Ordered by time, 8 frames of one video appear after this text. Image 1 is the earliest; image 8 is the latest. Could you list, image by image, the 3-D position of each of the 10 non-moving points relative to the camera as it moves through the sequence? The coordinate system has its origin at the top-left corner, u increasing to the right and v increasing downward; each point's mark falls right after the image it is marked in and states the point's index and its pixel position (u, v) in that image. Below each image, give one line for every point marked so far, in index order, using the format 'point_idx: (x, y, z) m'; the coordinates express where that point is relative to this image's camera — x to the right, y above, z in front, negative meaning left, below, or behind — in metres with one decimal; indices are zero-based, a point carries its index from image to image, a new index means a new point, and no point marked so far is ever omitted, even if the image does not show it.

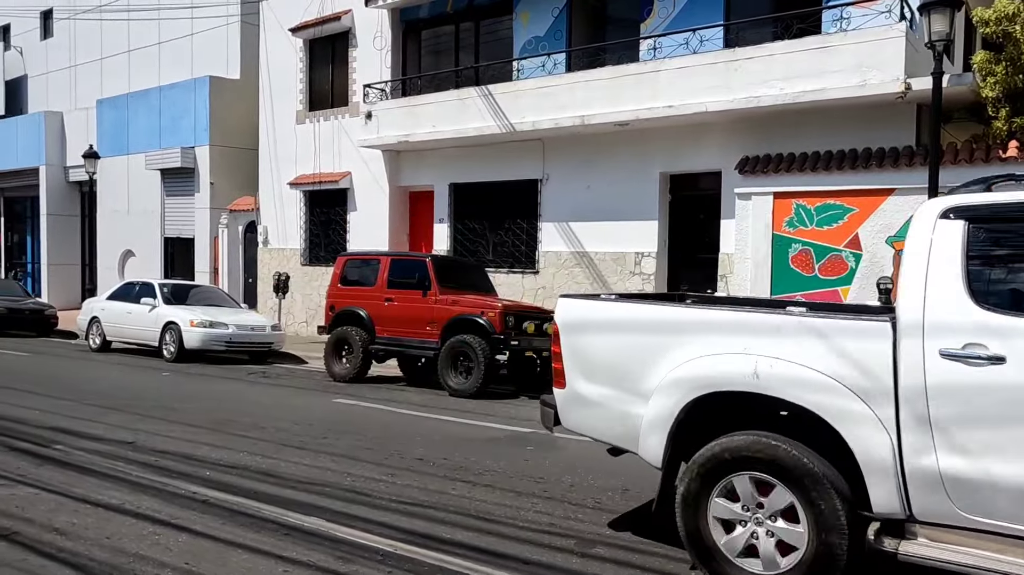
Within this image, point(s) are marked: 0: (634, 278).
0: (+2.2, +0.2, +13.8) m
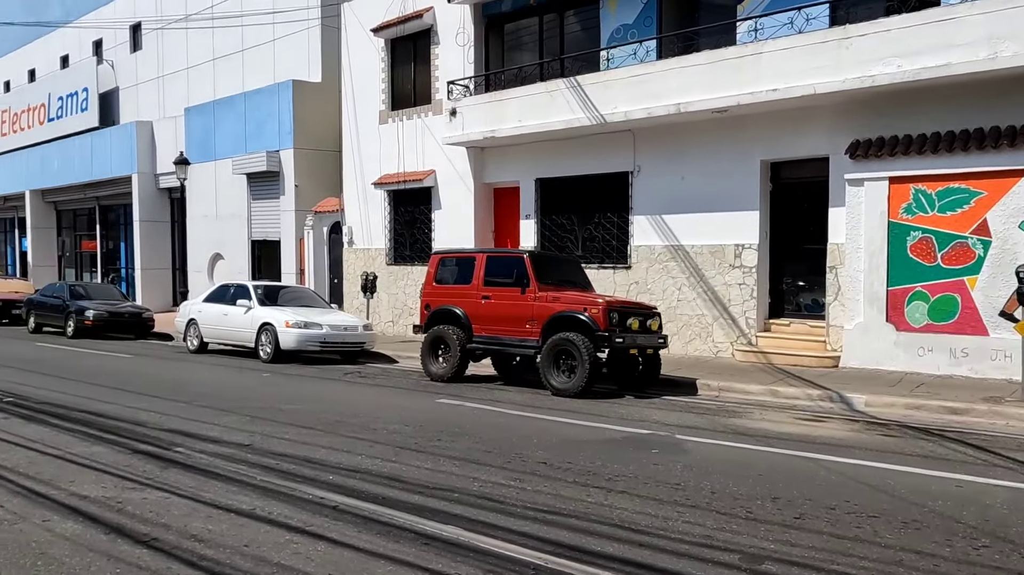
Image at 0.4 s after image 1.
0: (+3.9, +0.3, +13.3) m
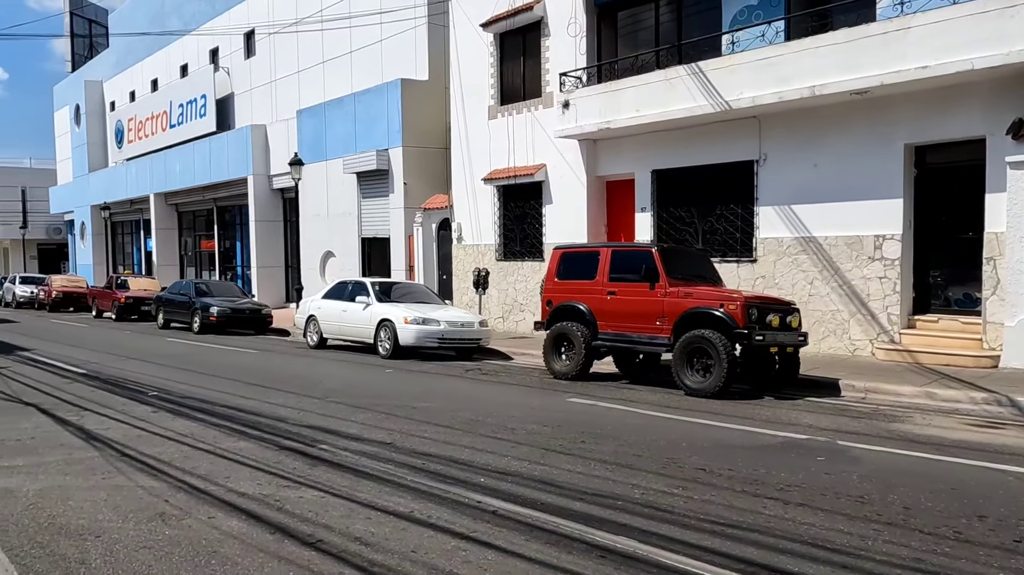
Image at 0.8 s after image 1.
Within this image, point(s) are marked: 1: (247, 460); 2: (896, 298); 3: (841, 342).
0: (+5.9, +0.4, +12.4) m
1: (-2.4, -1.5, +6.8) m
2: (+6.1, -0.2, +12.2) m
3: (+5.5, -0.9, +12.8) m
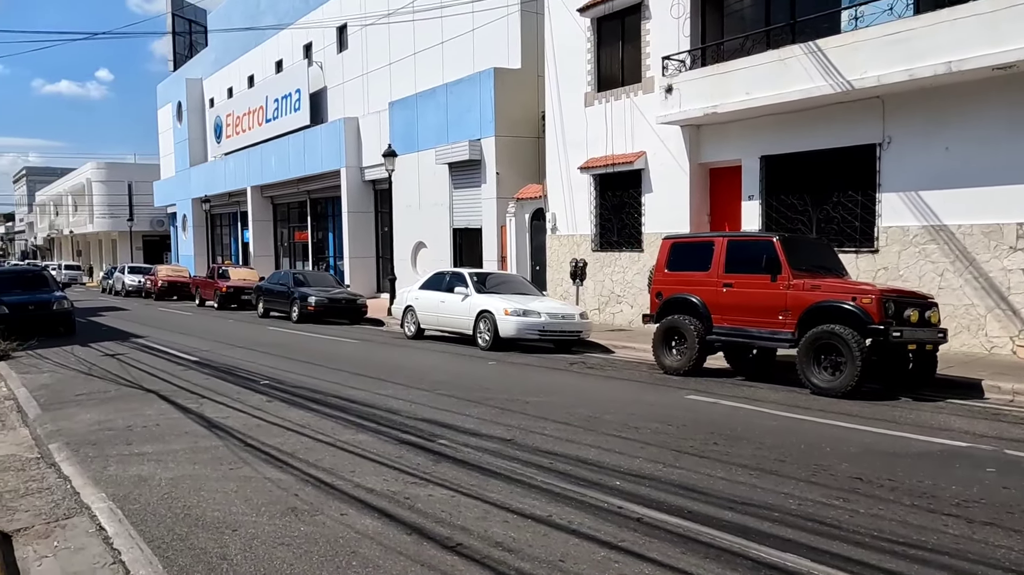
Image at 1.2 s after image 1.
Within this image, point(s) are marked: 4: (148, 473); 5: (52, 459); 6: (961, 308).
0: (+7.5, +0.5, +11.4) m
1: (-1.2, -1.5, +6.6) m
2: (+7.8, -0.1, +11.1) m
3: (+7.2, -0.8, +11.8) m
4: (-3.1, -1.6, +6.5) m
5: (-4.5, -1.7, +7.4) m
6: (+7.1, -0.3, +12.0) m
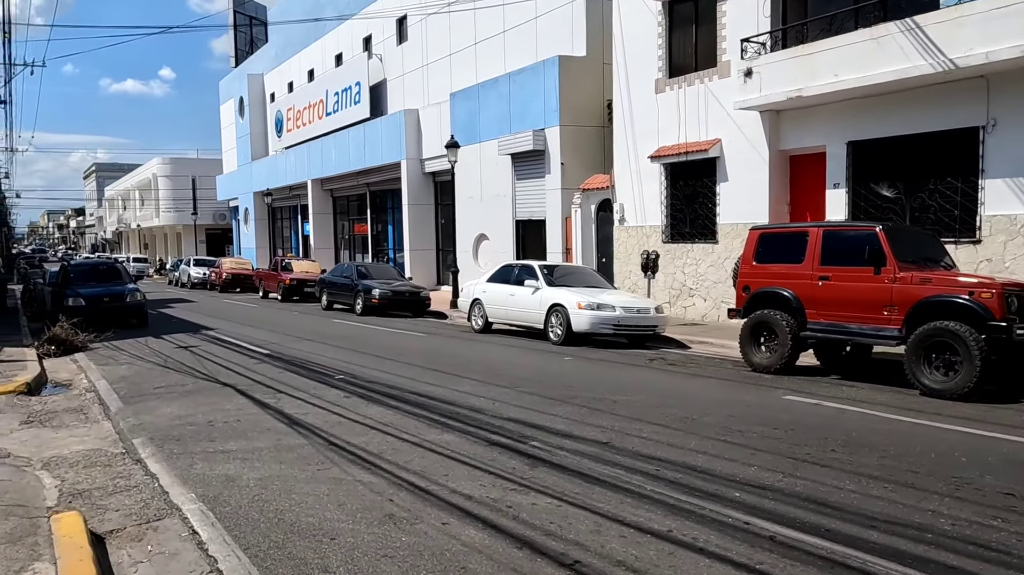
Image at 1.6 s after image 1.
0: (+8.6, +0.6, +10.5) m
1: (-0.4, -1.4, +6.3) m
2: (+8.9, 0.0, +10.2) m
3: (+8.4, -0.7, +10.9) m
4: (-2.3, -1.5, +6.3) m
5: (-3.6, -1.6, +7.3) m
6: (+8.3, -0.2, +11.1) m
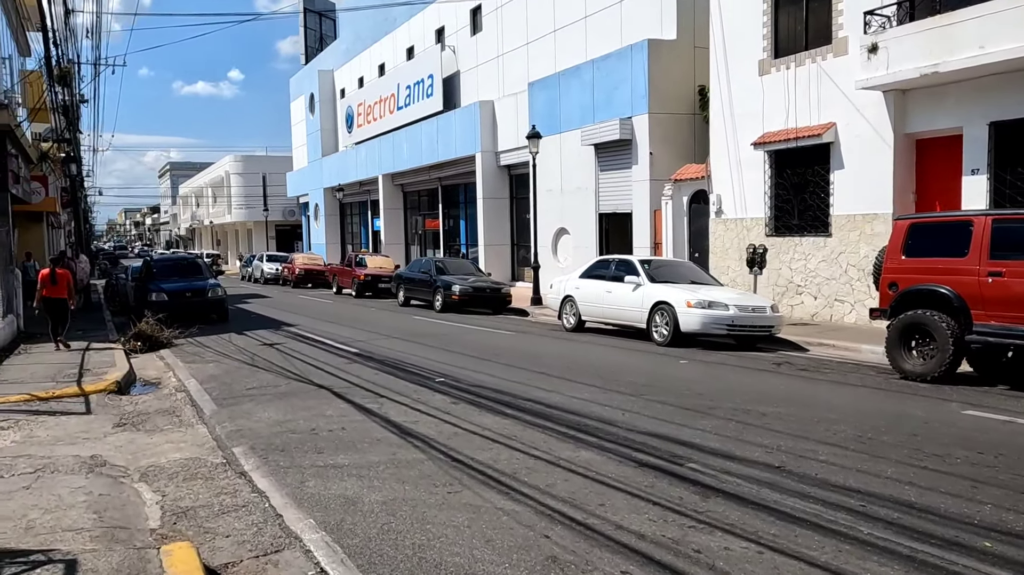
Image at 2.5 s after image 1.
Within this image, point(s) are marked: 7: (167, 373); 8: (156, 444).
0: (+10.1, +0.6, +8.8) m
1: (+0.7, -1.4, +5.4) m
2: (+10.3, 0.0, +8.6) m
3: (+9.8, -0.7, +9.4) m
4: (-1.2, -1.5, +5.6) m
5: (-2.4, -1.6, +6.6) m
6: (+9.7, -0.2, +9.5) m
7: (-5.5, -1.4, +12.1) m
8: (-3.7, -1.6, +7.8) m
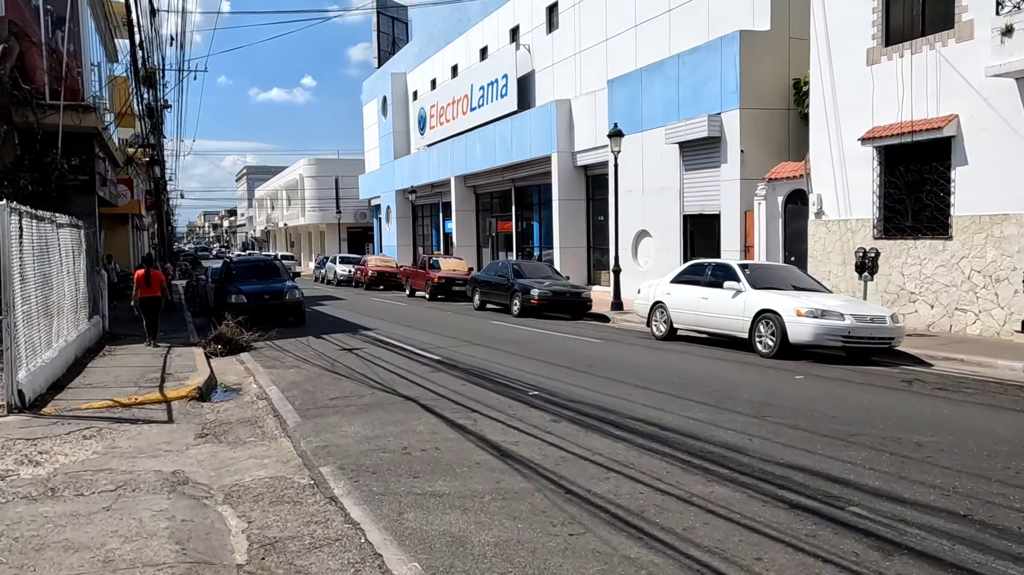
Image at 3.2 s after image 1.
0: (+11.2, +0.5, +7.2) m
1: (+1.5, -1.4, +4.6) m
2: (+11.3, -0.1, +6.9) m
3: (+10.9, -0.8, +7.7) m
4: (-0.3, -1.6, +4.9) m
5: (-1.4, -1.6, +6.0) m
6: (+10.9, -0.3, +7.9) m
7: (-4.1, -1.4, +11.8) m
8: (-2.6, -1.7, +7.3) m
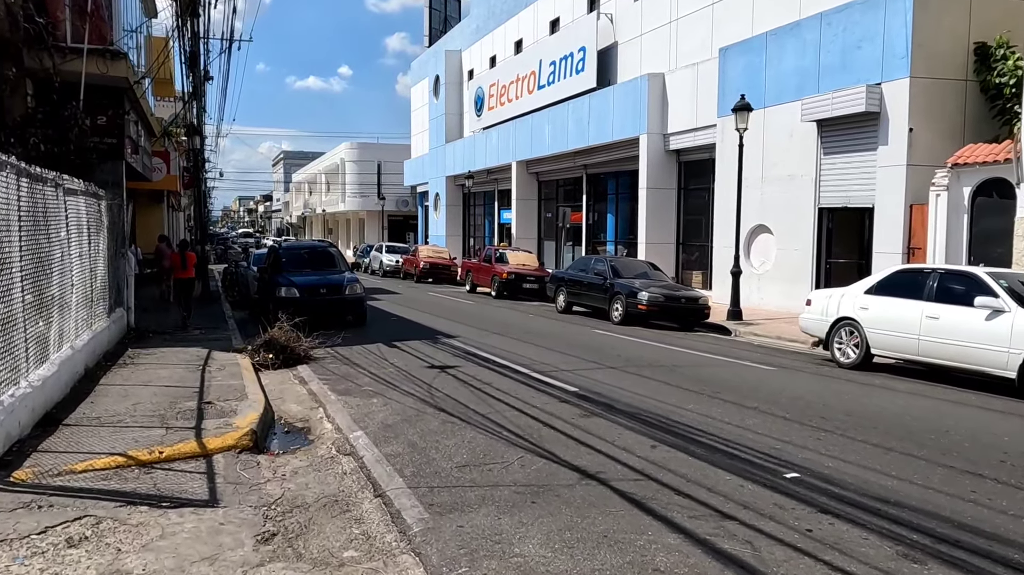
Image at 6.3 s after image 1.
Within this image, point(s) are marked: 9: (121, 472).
0: (+12.9, 0.0, +3.3) m
1: (+3.2, -1.6, +1.1) m
2: (+13.1, -0.6, +3.0) m
3: (+12.7, -1.3, +3.8) m
4: (+1.3, -1.7, +1.4) m
5: (+0.2, -1.7, +2.6) m
6: (+12.7, -0.8, +4.0) m
7: (-2.2, -1.4, +8.5) m
8: (-0.9, -1.7, +4.0) m
9: (-3.0, -1.4, +5.8) m
